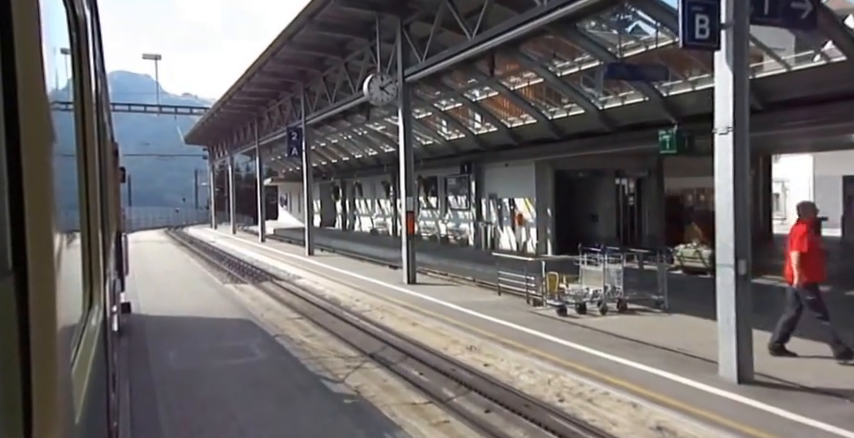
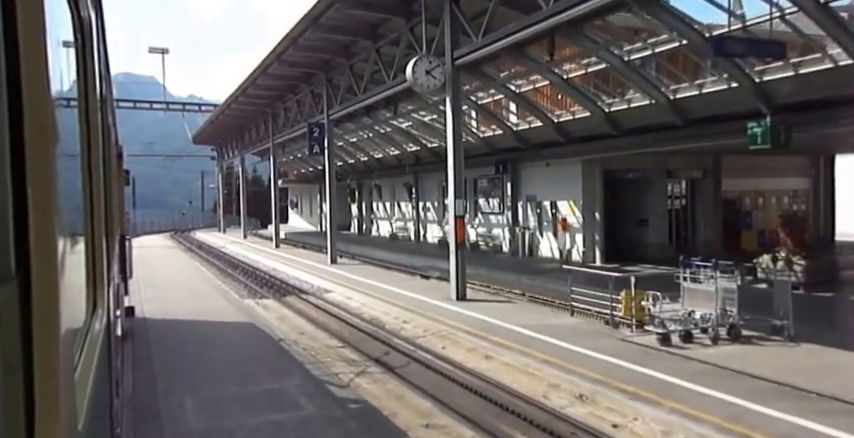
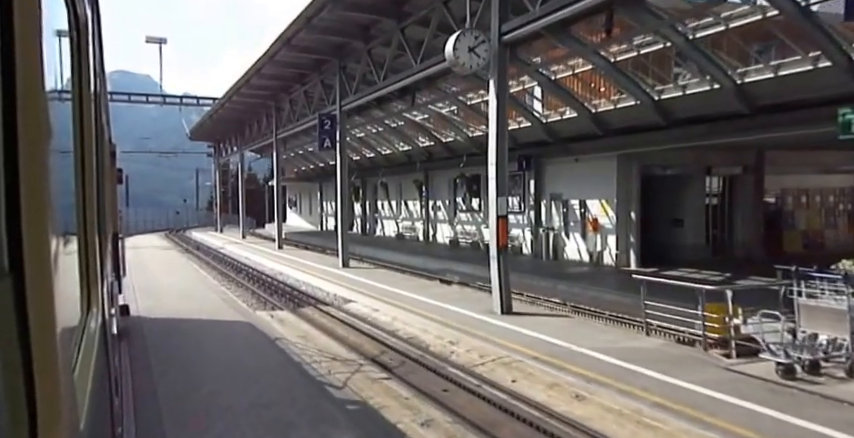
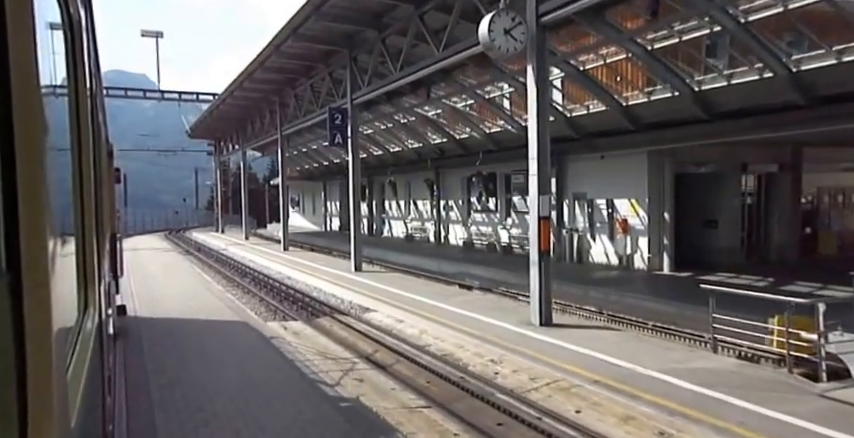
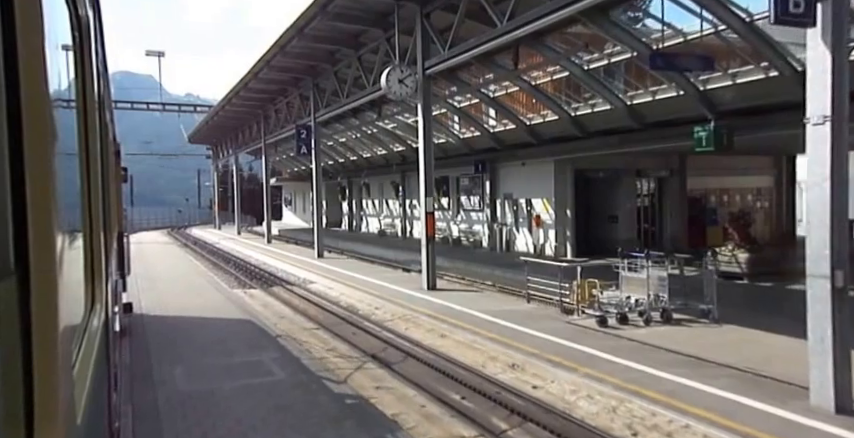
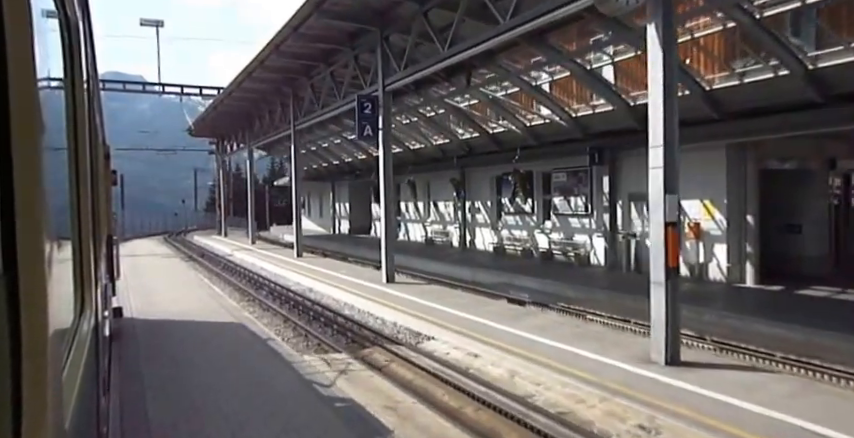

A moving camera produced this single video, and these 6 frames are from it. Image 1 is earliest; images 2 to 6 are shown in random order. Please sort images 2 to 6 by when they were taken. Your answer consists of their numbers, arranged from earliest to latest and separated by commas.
5, 2, 3, 4, 6
